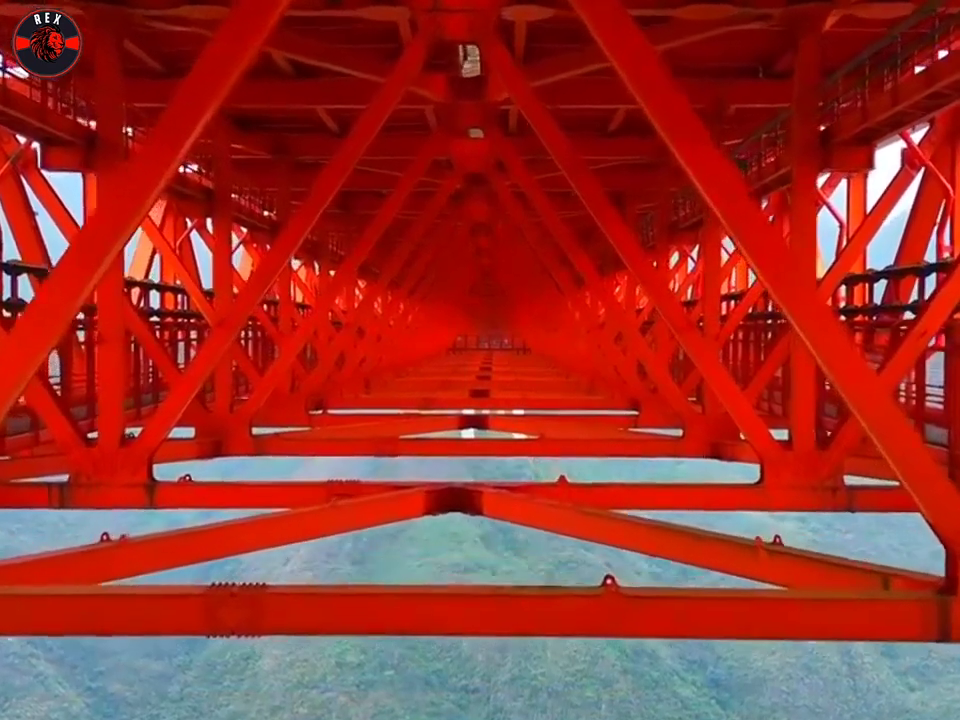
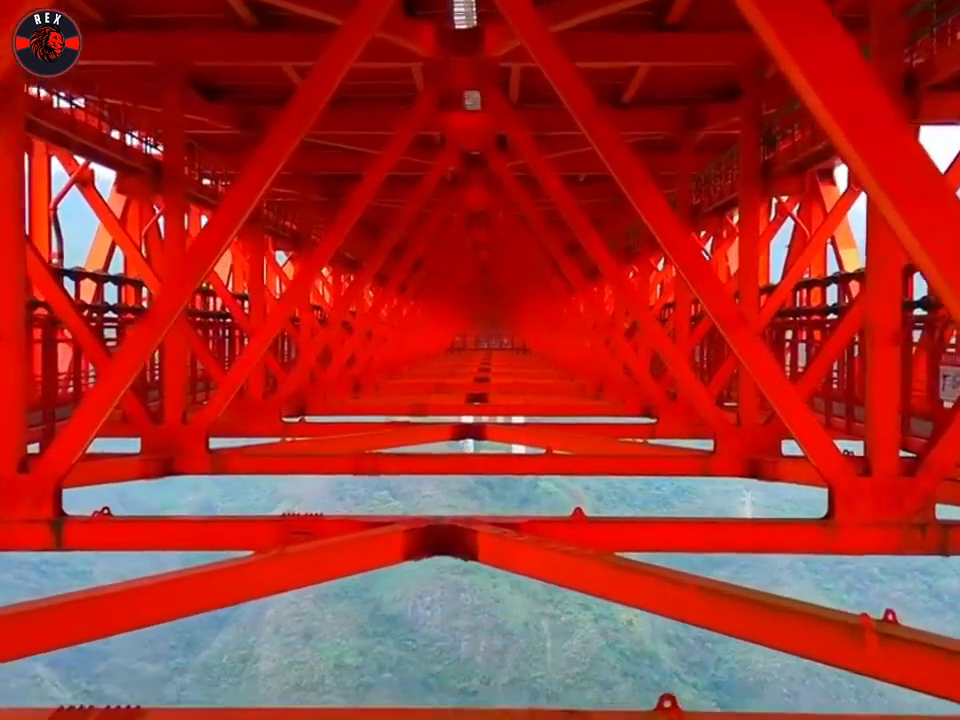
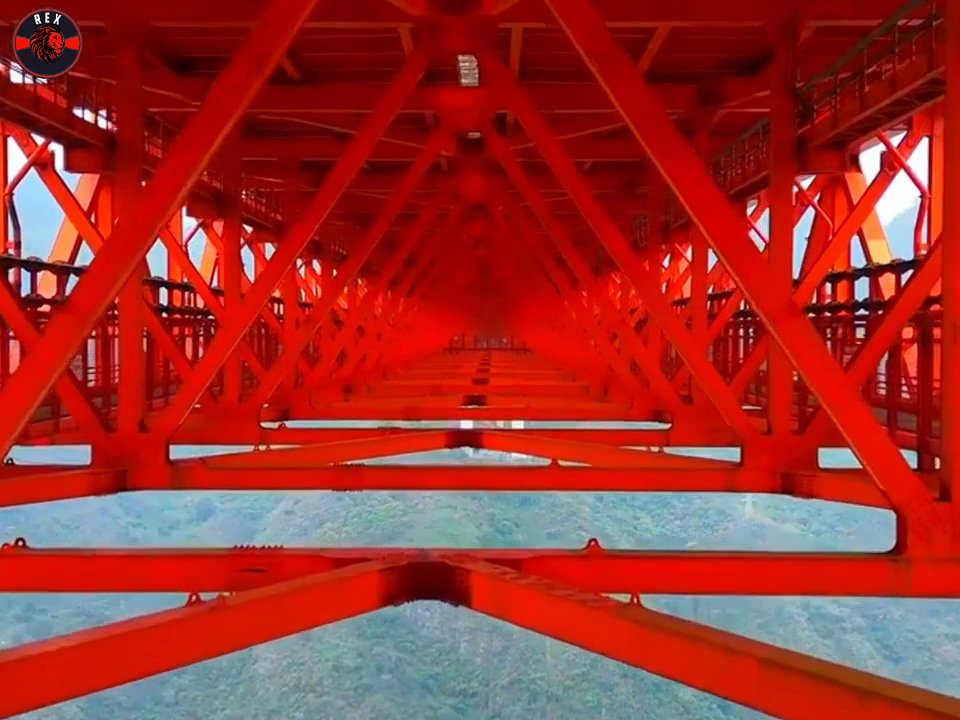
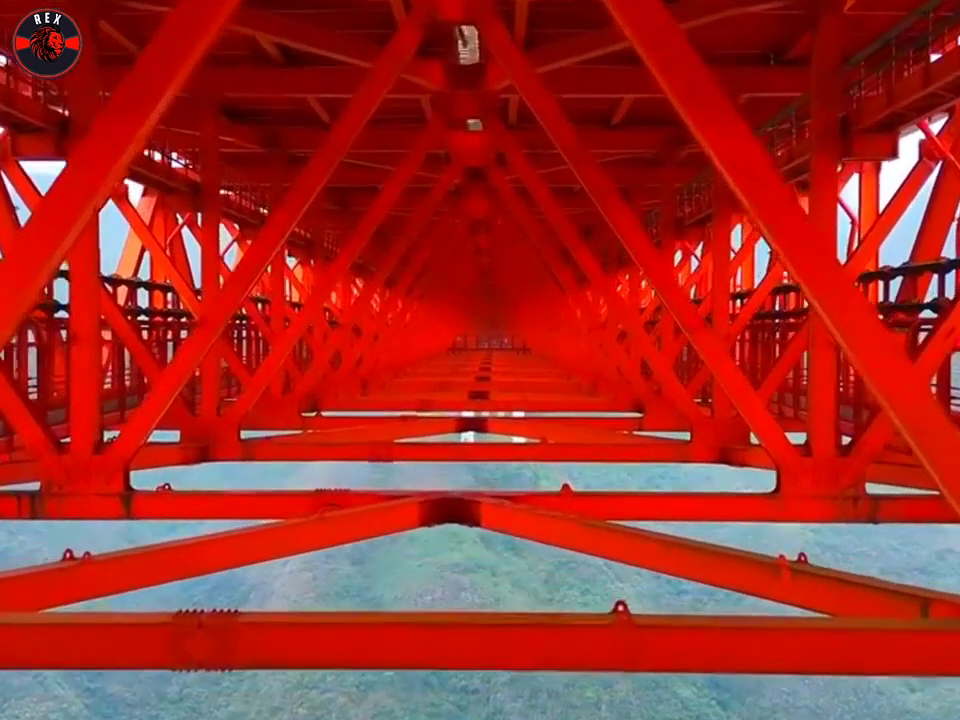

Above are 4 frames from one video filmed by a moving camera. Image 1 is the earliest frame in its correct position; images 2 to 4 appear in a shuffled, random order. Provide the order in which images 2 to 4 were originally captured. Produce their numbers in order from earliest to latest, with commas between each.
4, 2, 3
